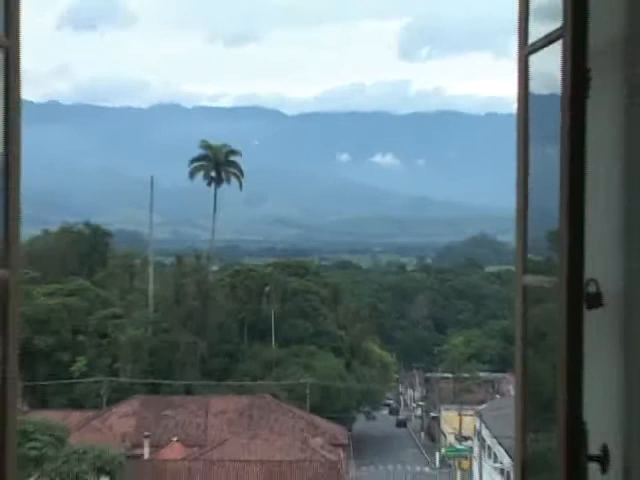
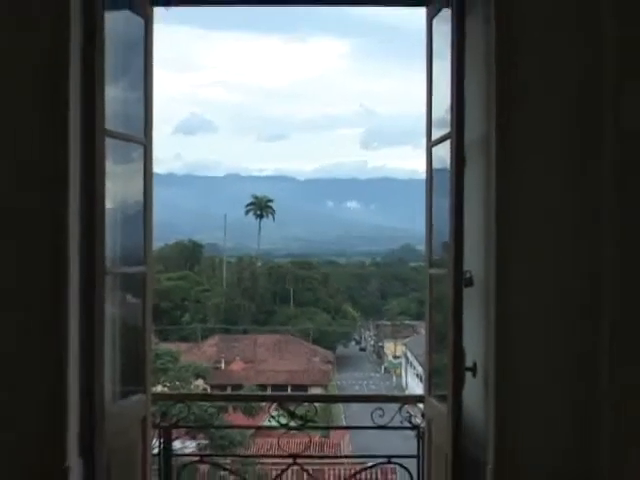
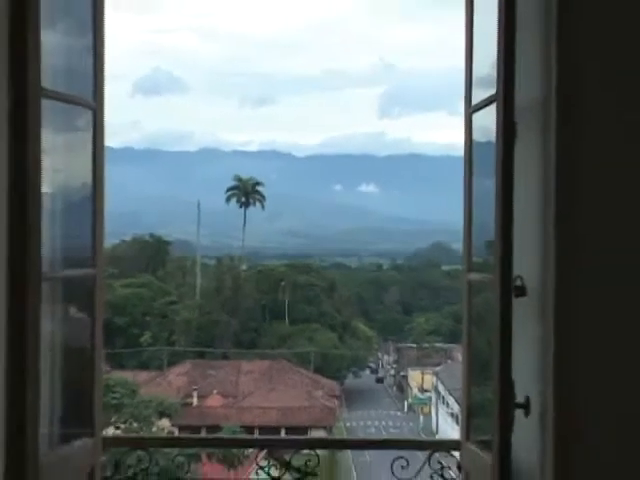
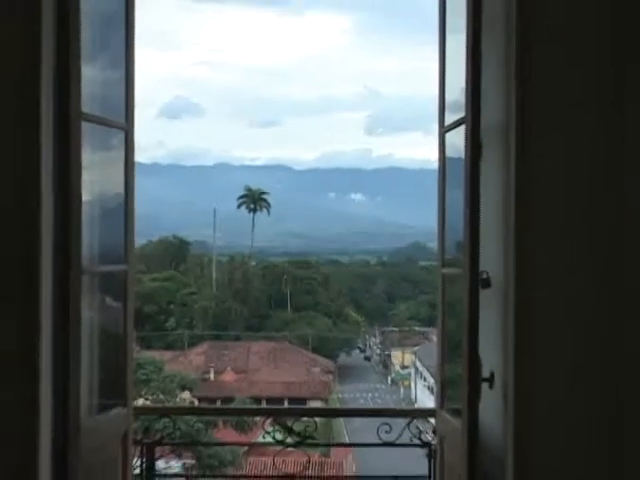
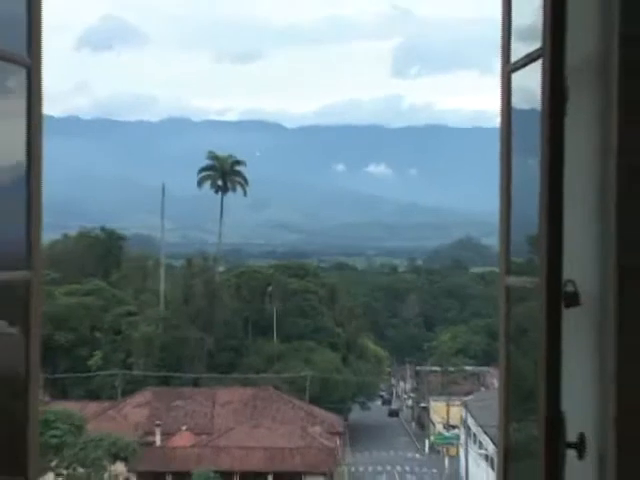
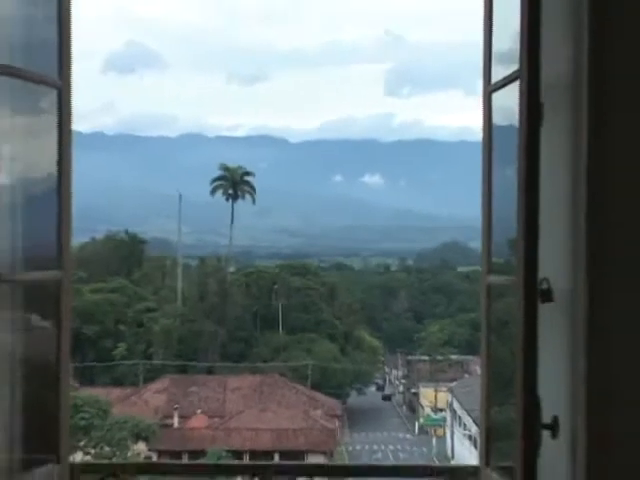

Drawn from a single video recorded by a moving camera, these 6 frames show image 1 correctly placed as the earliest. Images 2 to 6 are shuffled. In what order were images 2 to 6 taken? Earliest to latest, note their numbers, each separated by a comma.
5, 6, 3, 4, 2
